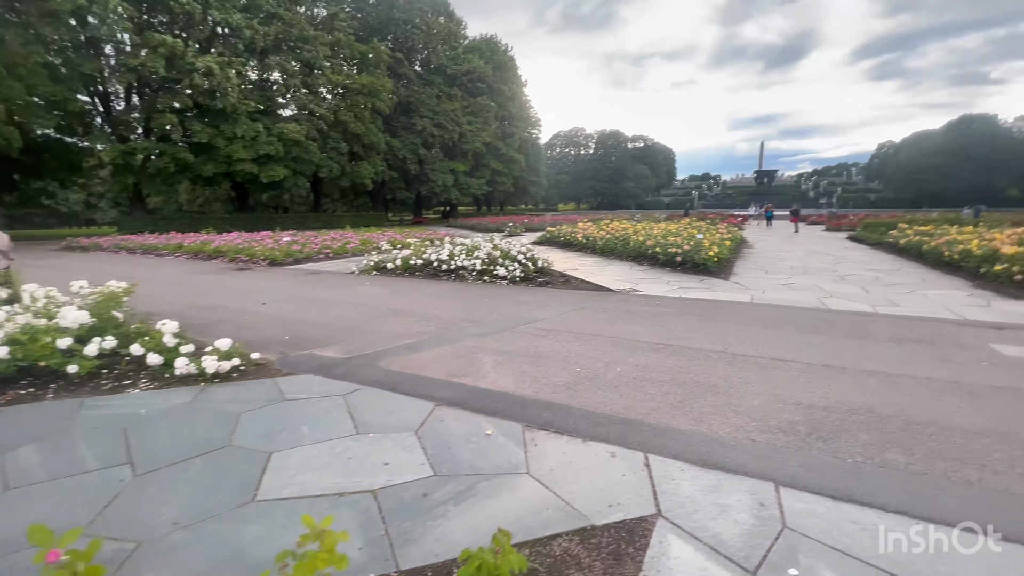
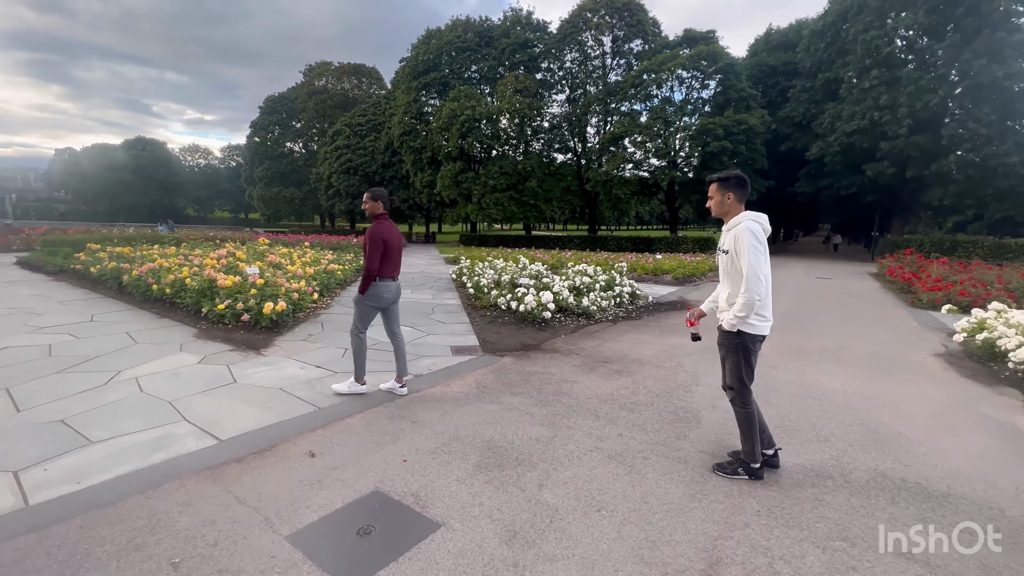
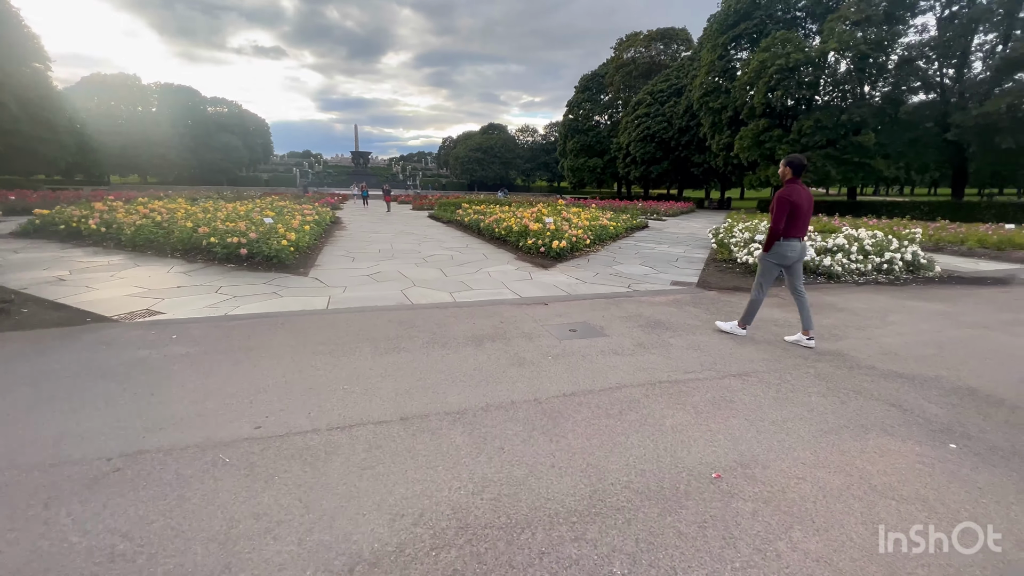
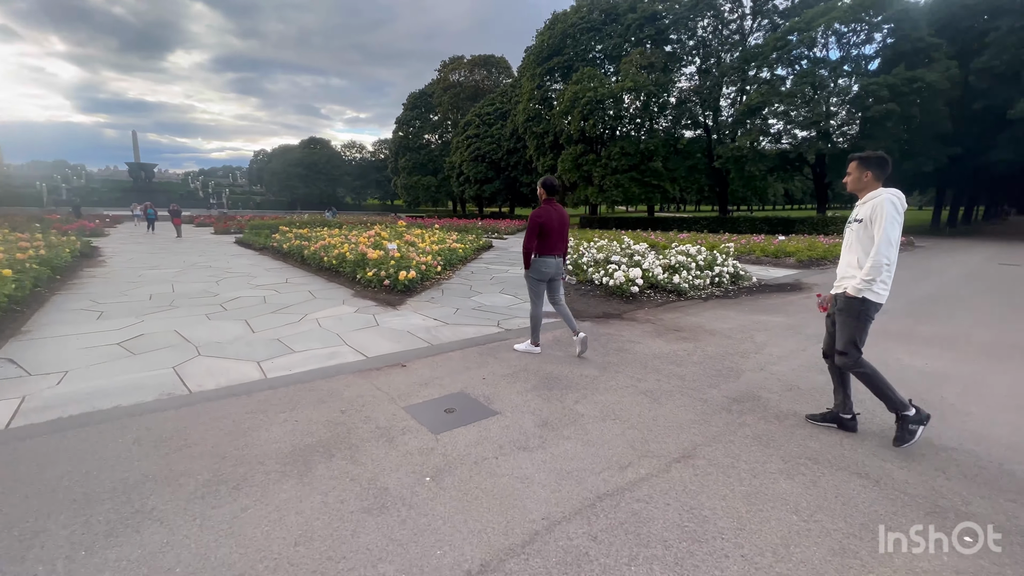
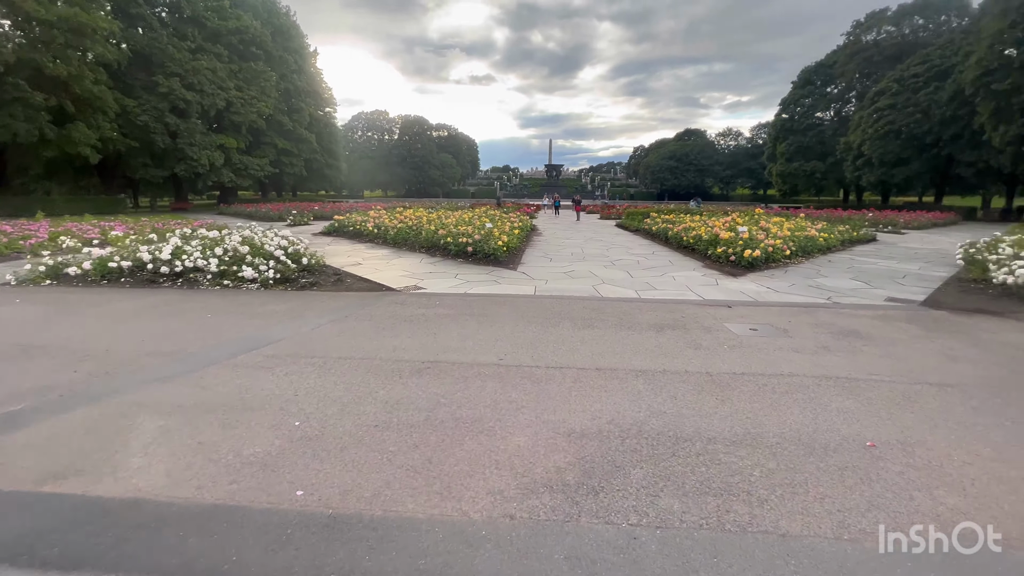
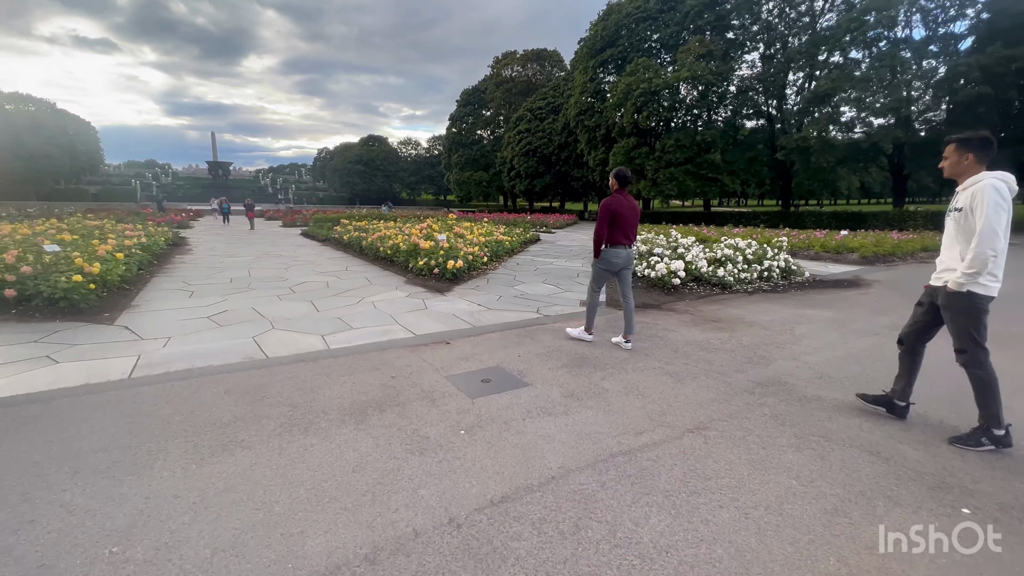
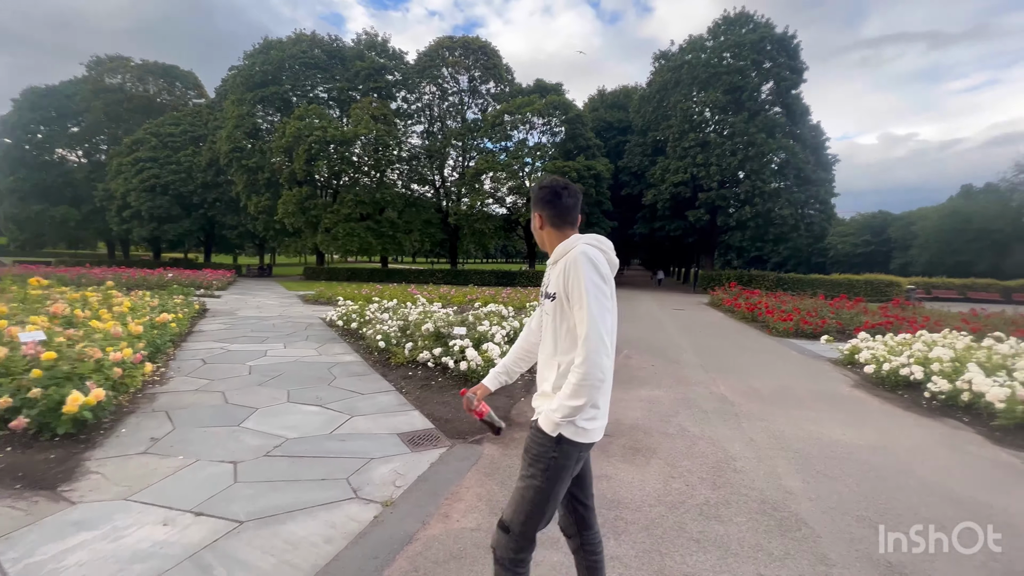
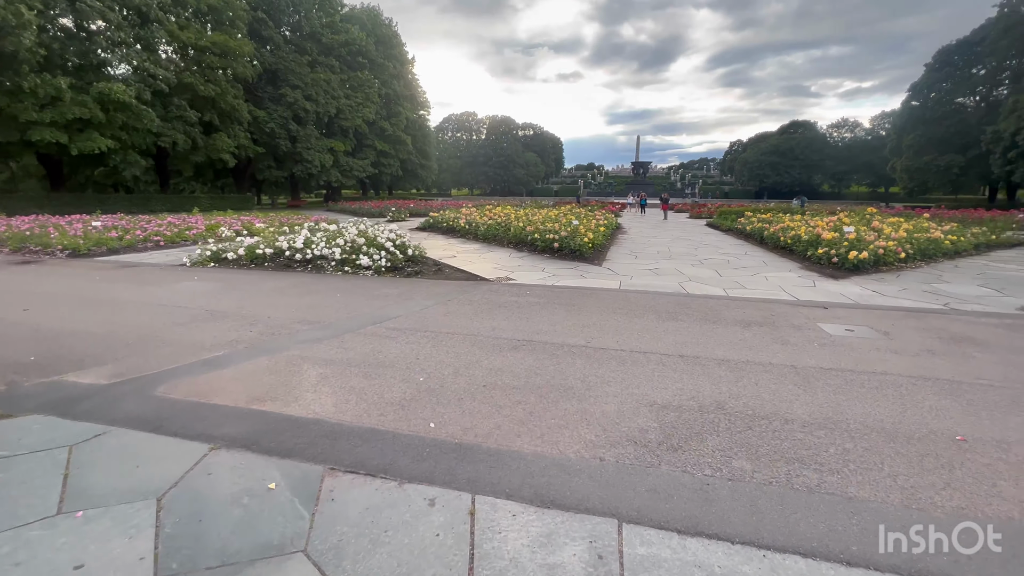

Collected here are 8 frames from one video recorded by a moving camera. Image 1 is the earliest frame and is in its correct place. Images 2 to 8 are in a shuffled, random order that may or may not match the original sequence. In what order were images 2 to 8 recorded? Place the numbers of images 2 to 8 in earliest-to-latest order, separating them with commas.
8, 5, 3, 6, 4, 2, 7
